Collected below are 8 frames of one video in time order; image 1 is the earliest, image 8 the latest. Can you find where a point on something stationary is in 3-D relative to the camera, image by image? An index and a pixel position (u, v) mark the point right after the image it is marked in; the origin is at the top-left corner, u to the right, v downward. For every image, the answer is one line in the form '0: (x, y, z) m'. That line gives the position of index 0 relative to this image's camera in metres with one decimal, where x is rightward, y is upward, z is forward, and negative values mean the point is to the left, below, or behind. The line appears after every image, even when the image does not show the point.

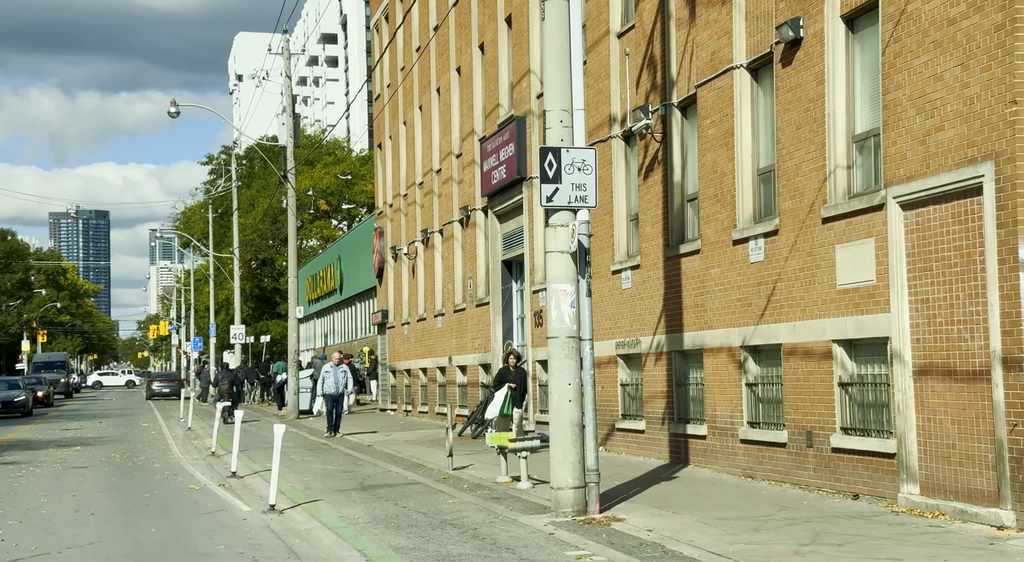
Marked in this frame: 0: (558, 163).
0: (+0.4, +1.0, +10.0) m
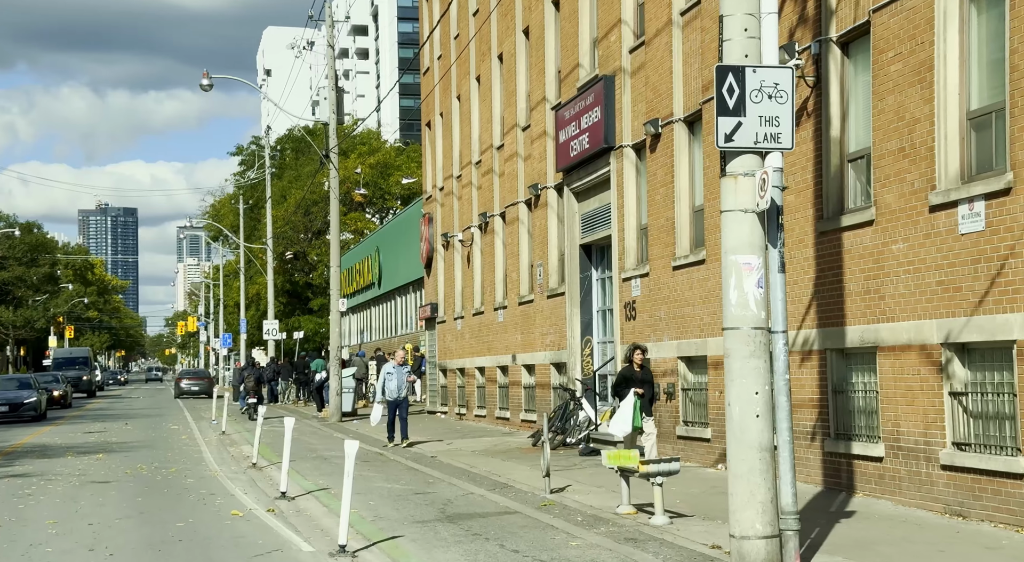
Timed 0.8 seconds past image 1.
0: (+1.4, +1.2, +7.2) m
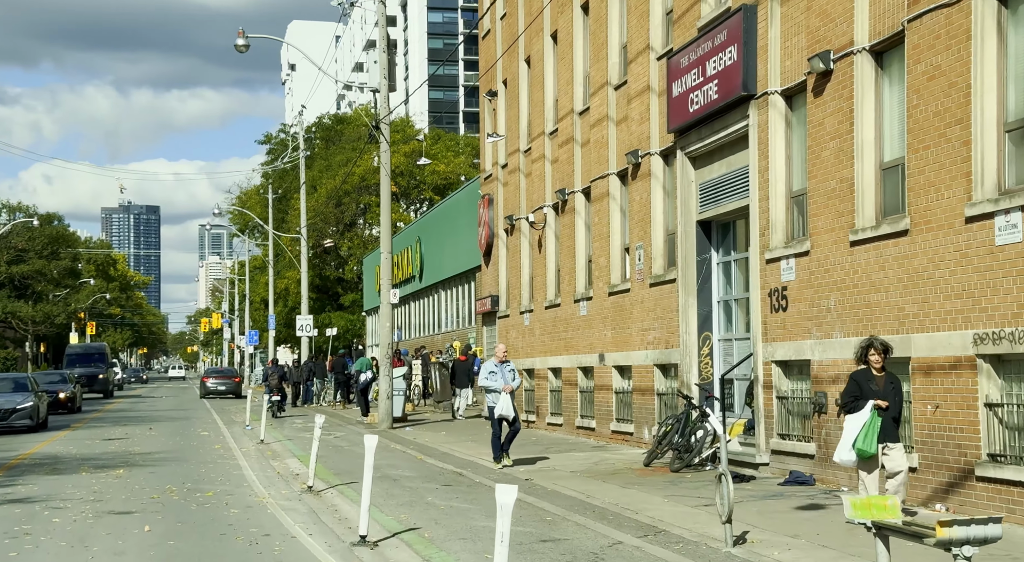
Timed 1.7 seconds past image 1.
0: (+2.6, +1.4, +3.9) m
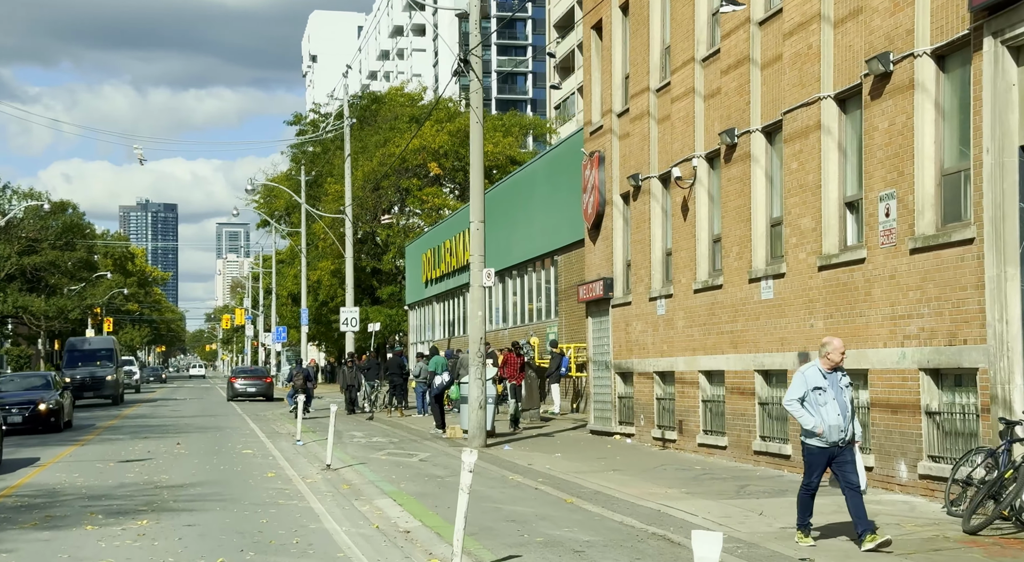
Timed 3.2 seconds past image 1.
0: (+4.5, +1.7, -1.7) m
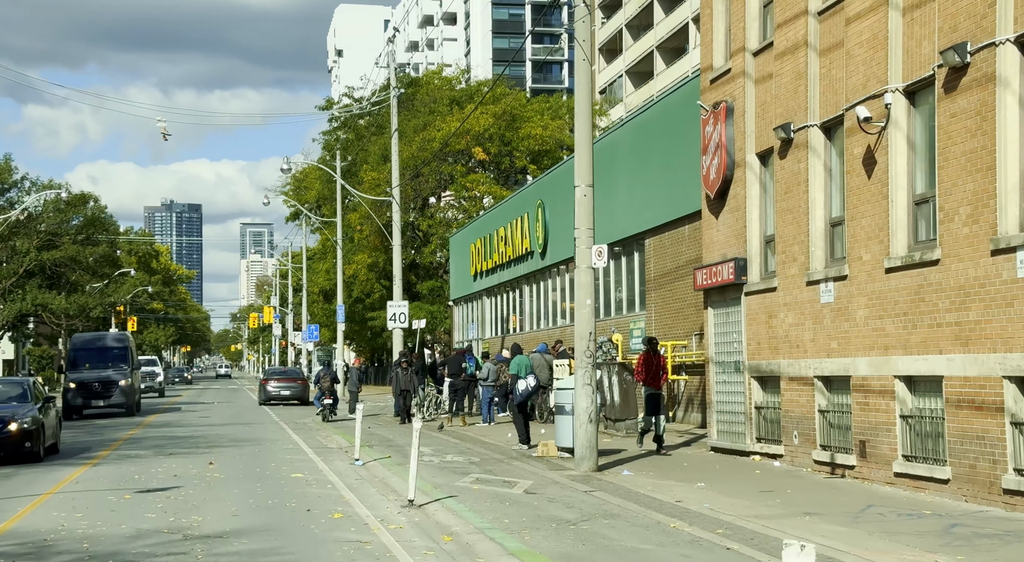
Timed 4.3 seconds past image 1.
0: (+5.6, +2.0, -6.0) m
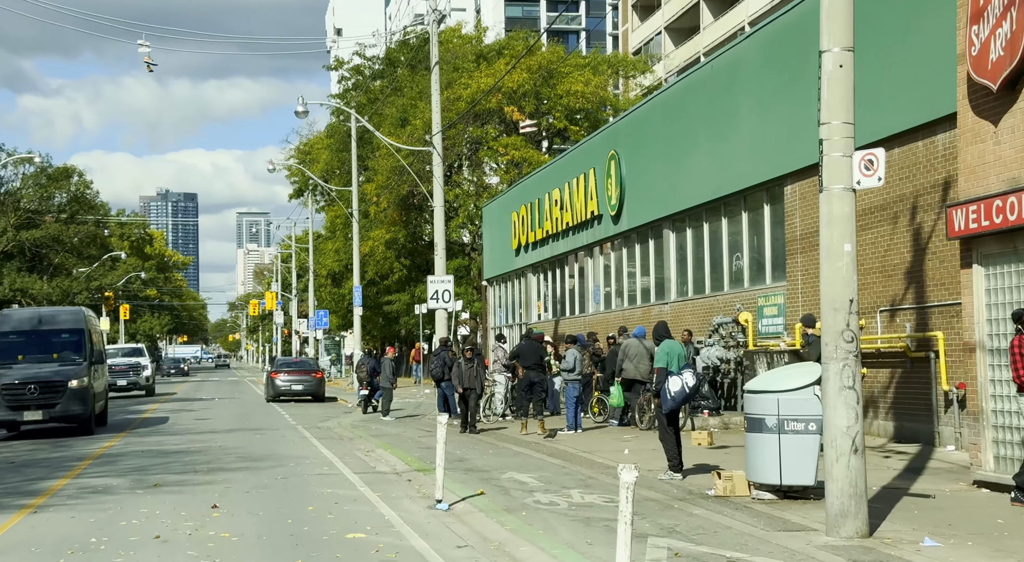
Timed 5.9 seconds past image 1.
0: (+7.4, +2.4, -12.8) m
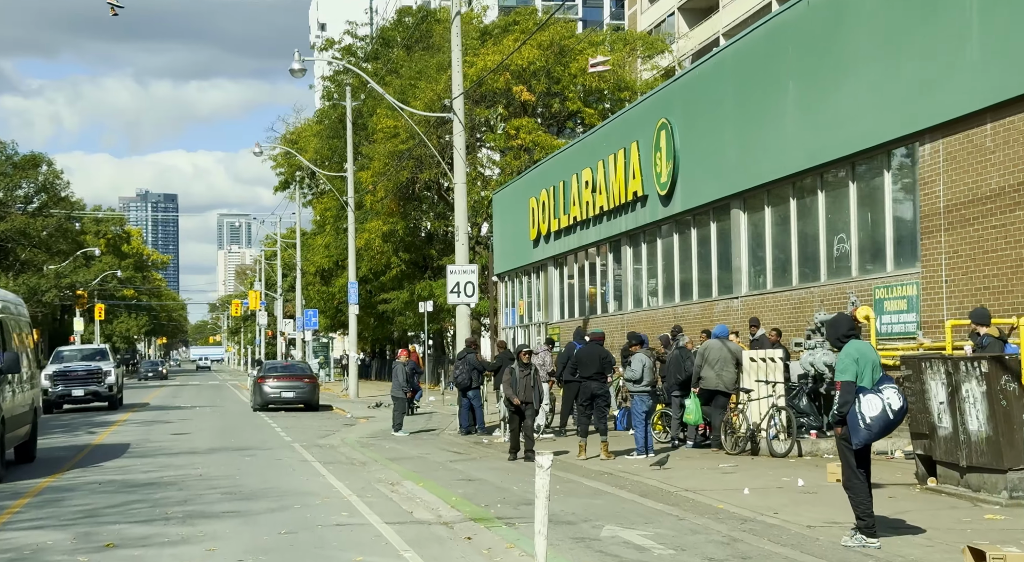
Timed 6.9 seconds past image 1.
0: (+8.8, +2.6, -17.2) m
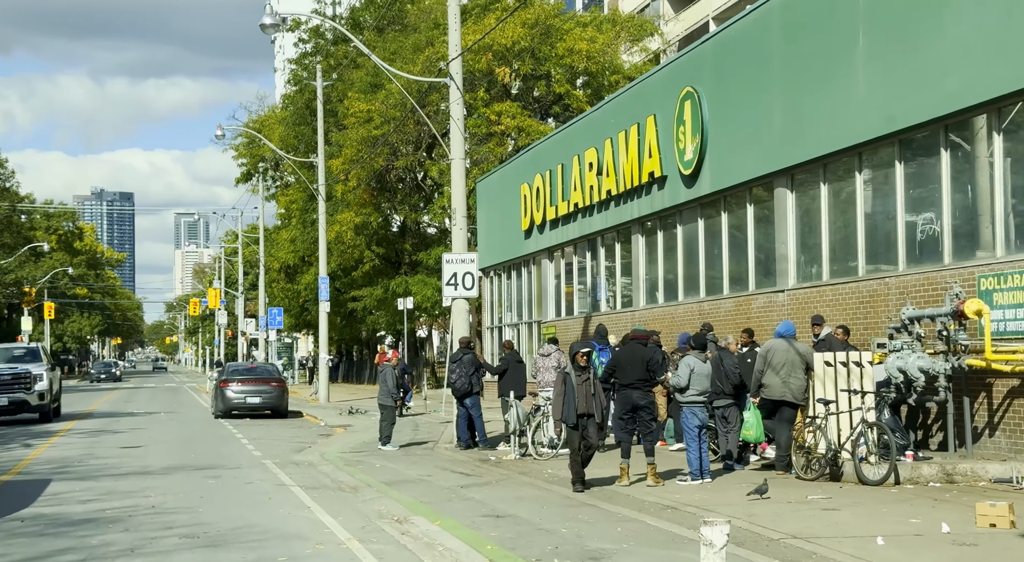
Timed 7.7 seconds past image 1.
0: (+10.4, +2.8, -20.2) m
